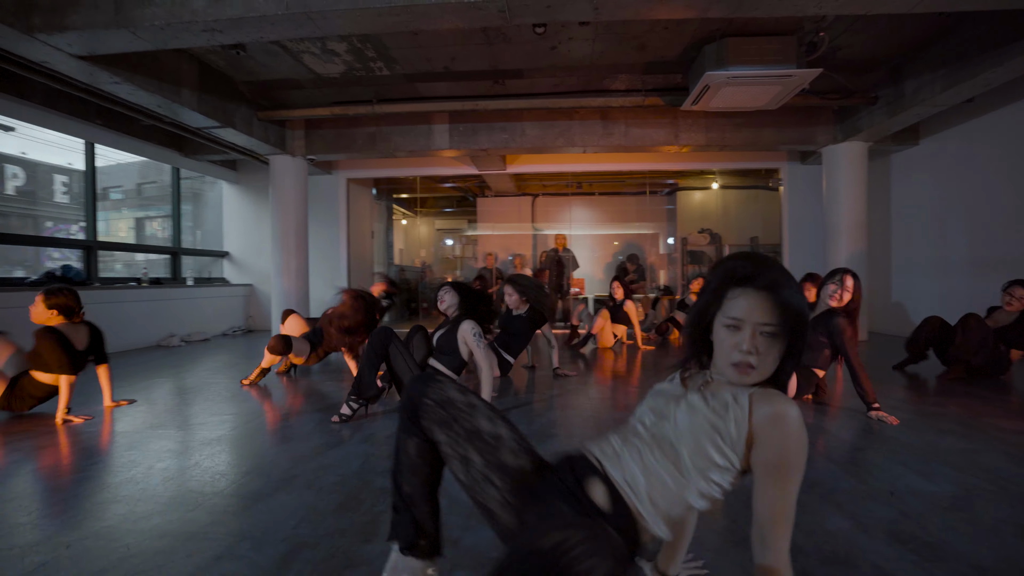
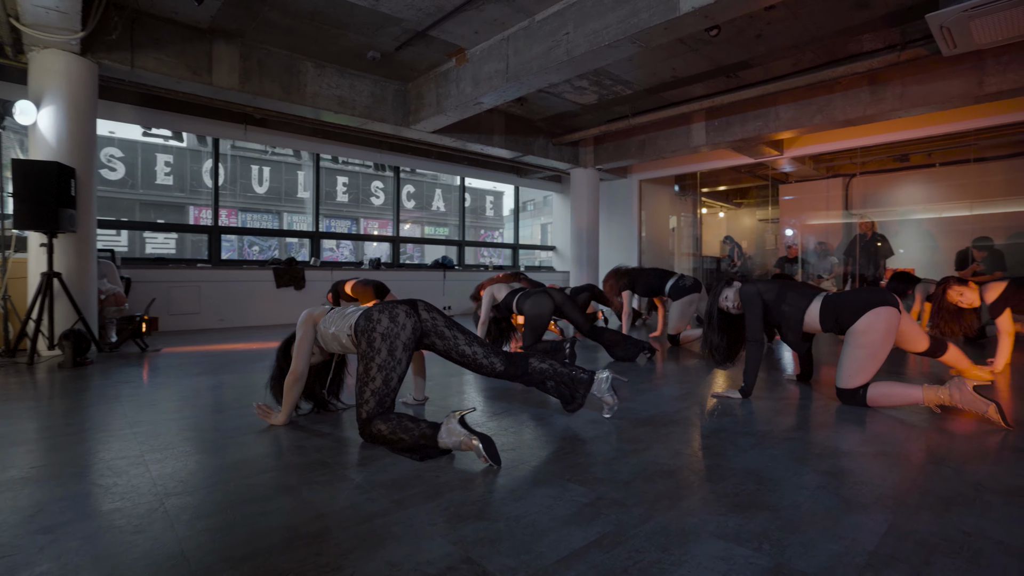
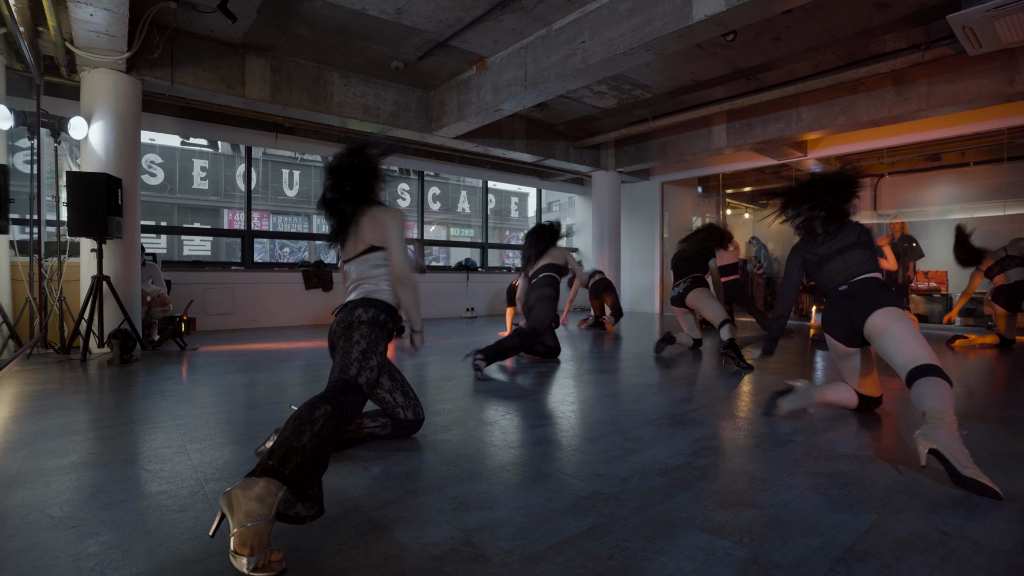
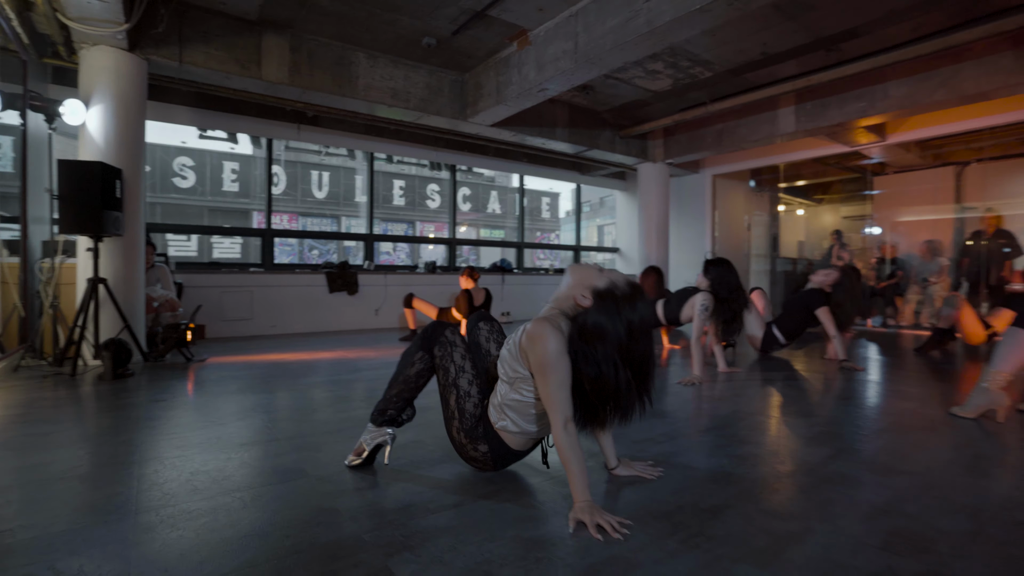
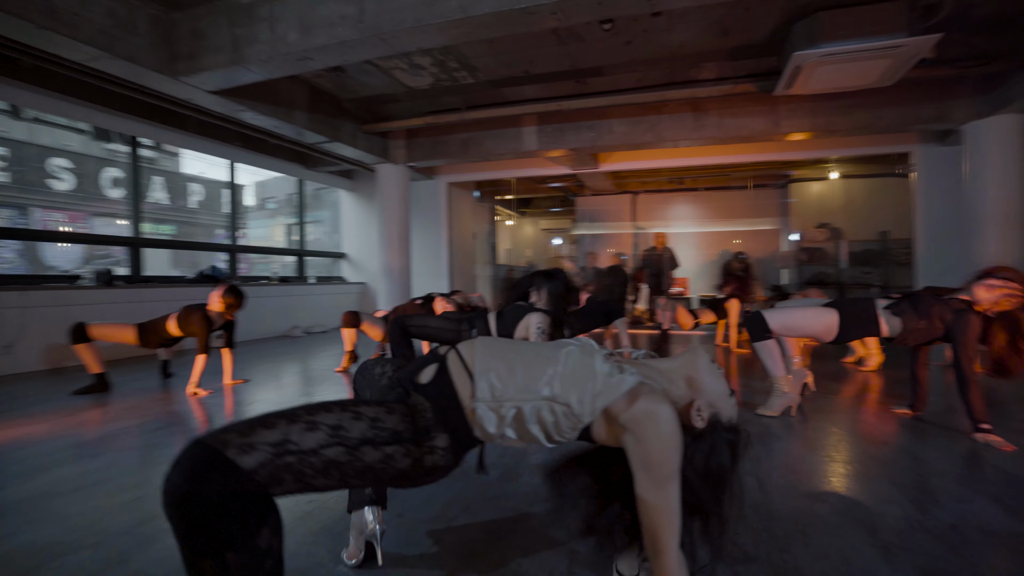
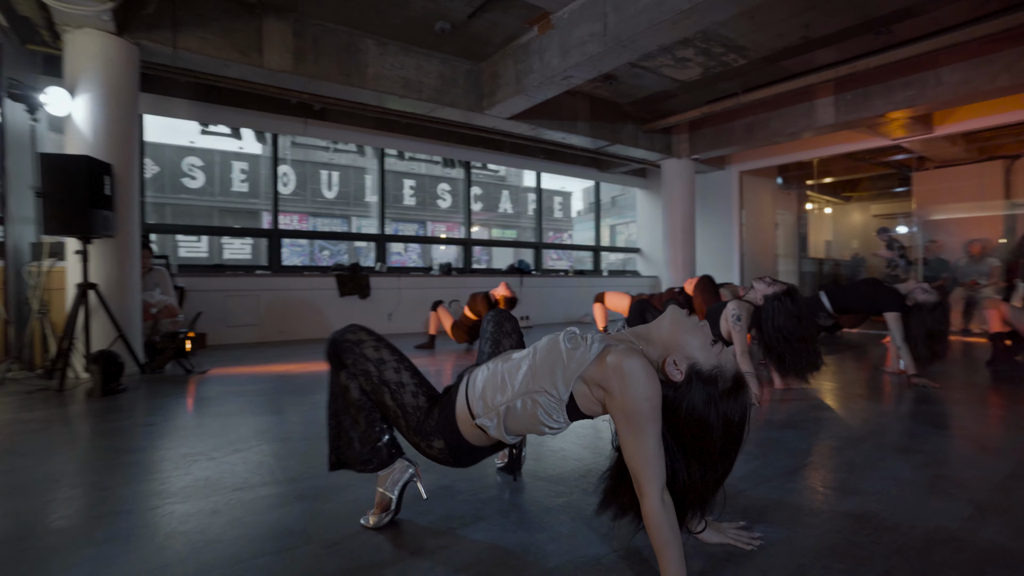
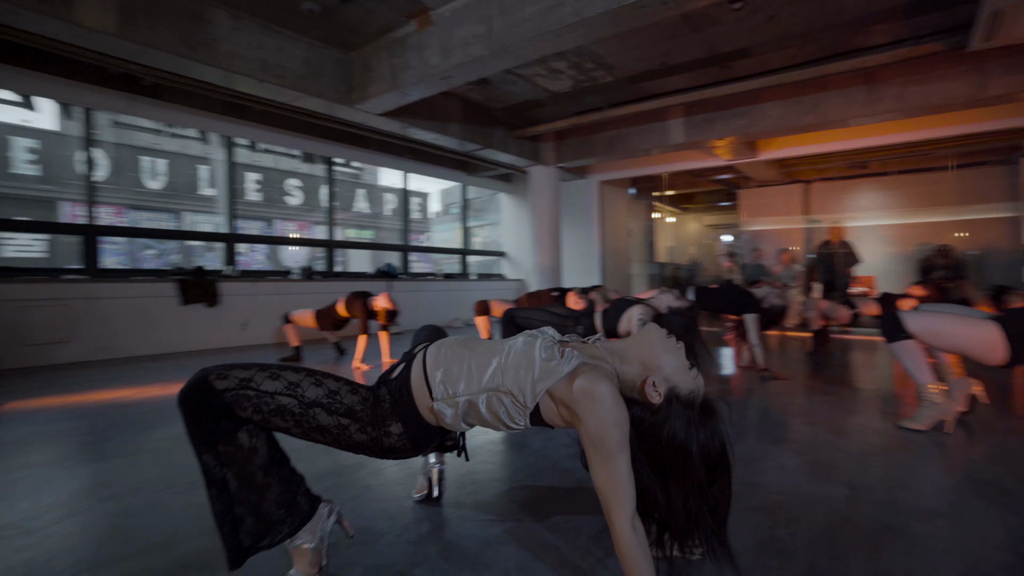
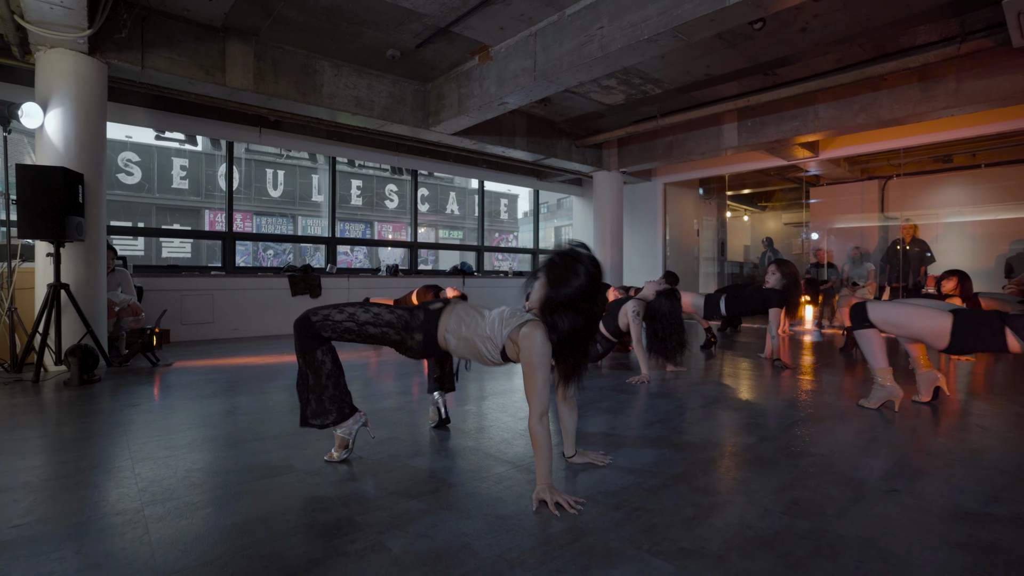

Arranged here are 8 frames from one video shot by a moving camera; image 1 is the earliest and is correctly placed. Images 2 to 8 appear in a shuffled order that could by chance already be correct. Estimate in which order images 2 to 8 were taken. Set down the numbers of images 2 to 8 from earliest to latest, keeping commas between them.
5, 7, 6, 4, 8, 3, 2
